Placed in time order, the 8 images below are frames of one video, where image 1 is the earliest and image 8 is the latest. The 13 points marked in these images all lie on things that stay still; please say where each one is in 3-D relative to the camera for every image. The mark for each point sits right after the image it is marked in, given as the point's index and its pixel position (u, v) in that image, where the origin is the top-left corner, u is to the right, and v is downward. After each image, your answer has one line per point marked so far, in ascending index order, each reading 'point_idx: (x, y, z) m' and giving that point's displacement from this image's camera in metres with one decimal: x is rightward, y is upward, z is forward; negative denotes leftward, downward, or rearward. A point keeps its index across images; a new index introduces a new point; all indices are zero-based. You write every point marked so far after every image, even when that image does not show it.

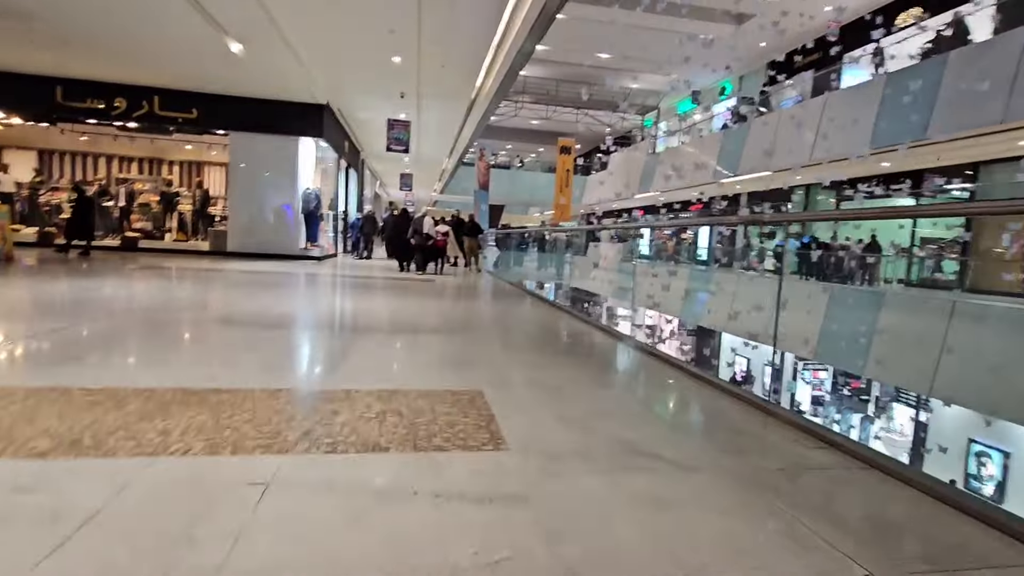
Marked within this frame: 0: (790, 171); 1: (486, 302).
0: (+4.8, +2.0, +8.8) m
1: (-0.3, -0.1, +5.3) m
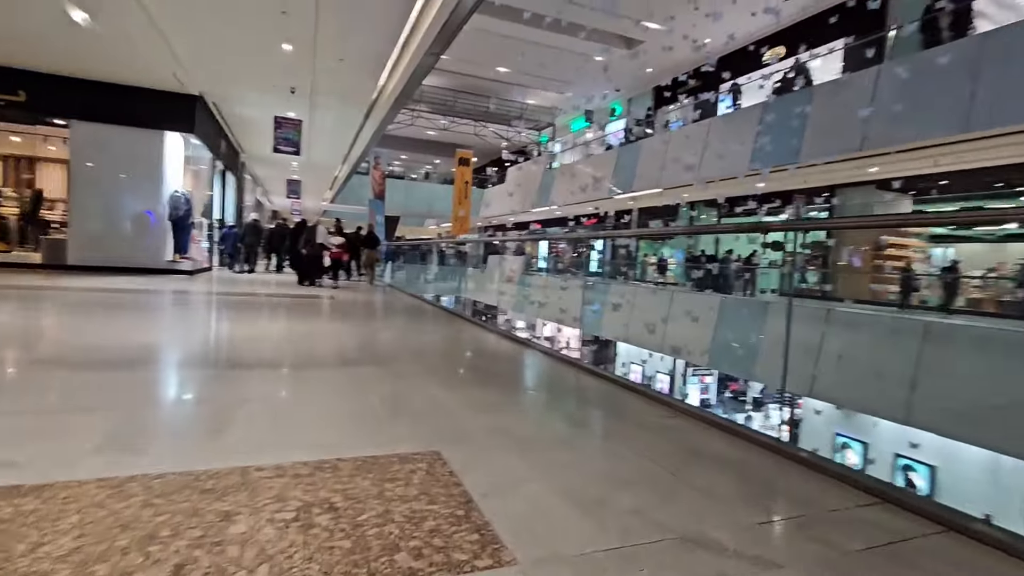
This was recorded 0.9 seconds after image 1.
0: (+3.0, +1.8, +9.4) m
1: (-1.2, -0.3, +4.9) m
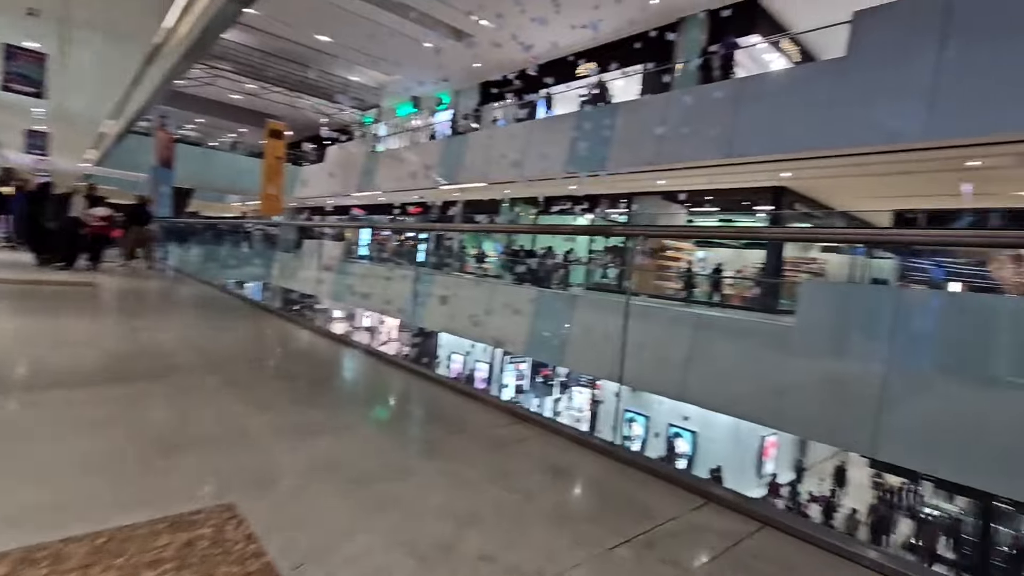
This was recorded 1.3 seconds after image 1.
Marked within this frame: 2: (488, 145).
0: (-0.2, +2.0, +9.7) m
1: (-2.7, -0.1, +4.1) m
2: (-0.3, +2.7, +9.6) m
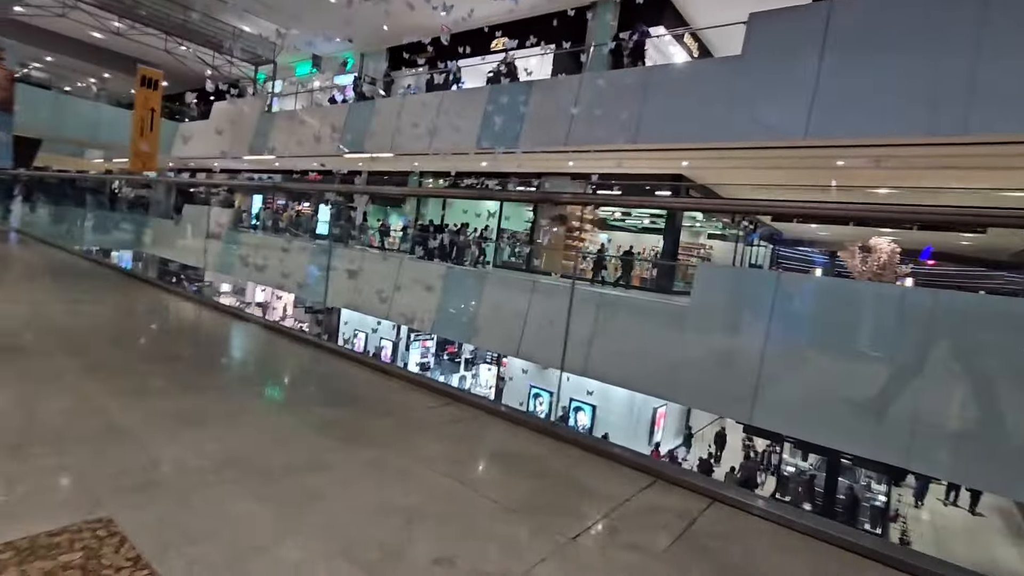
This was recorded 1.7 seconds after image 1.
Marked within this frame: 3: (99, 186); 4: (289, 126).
0: (-1.9, +2.4, +9.4) m
1: (-3.3, +0.1, +3.5) m
2: (-2.0, +3.2, +9.2) m
3: (-5.3, +1.3, +6.4) m
4: (-4.9, +3.6, +11.2) m
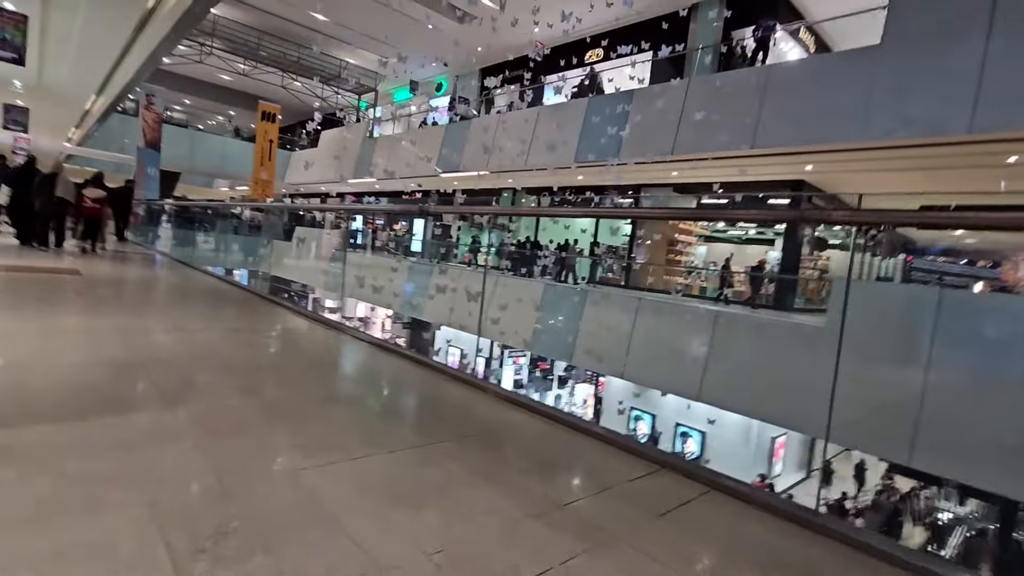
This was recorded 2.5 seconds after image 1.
0: (-0.1, +2.1, +9.4) m
1: (-2.5, -0.1, +3.8) m
2: (-0.3, +2.9, +9.2) m
3: (-4.0, +1.0, +7.0) m
4: (-2.8, +3.2, +11.8) m
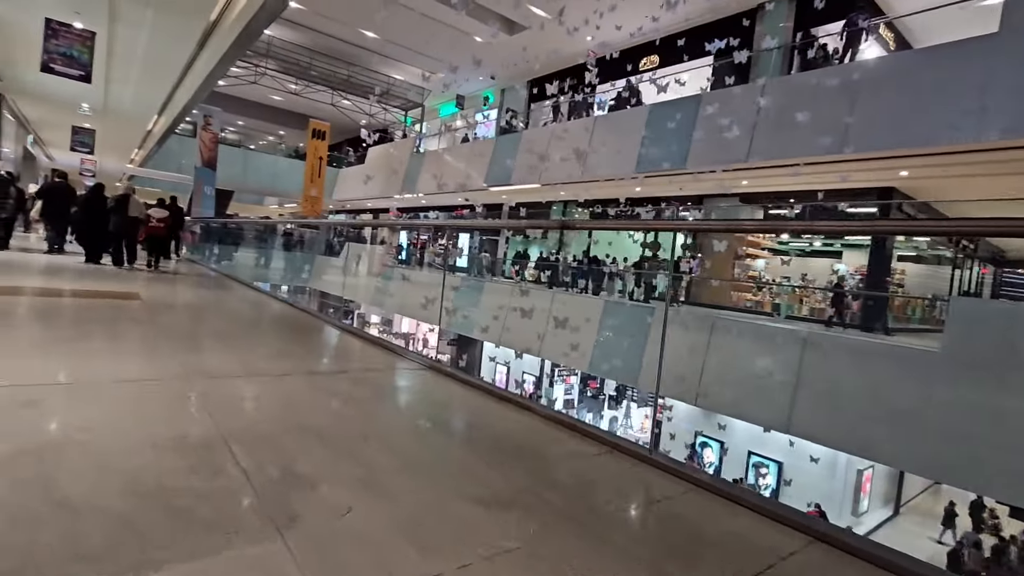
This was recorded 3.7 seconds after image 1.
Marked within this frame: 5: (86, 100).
0: (+0.8, +1.8, +9.1) m
1: (-2.0, -0.2, +3.6) m
2: (+0.6, +2.6, +9.0) m
3: (-3.2, +0.8, +6.9) m
4: (-1.7, +2.8, +11.7) m
5: (-7.4, +3.3, +8.9) m
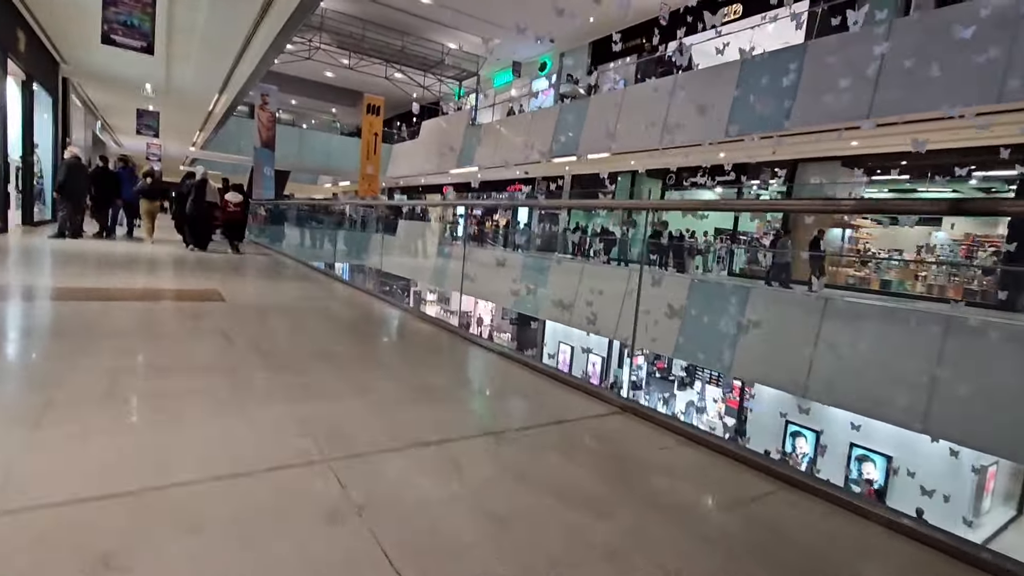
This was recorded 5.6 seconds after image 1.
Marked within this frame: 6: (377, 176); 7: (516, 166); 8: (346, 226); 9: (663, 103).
0: (+1.9, +2.2, +8.5) m
1: (-1.4, -0.1, +3.4) m
2: (+1.7, +3.0, +8.3) m
3: (-2.3, +1.0, +6.7) m
4: (-0.4, +3.3, +11.2) m
5: (-6.3, +3.6, +8.9) m
6: (-3.0, +2.5, +11.4) m
7: (+0.2, +2.6, +10.7) m
8: (-1.9, +0.7, +6.4) m
9: (+2.2, +2.8, +7.7) m
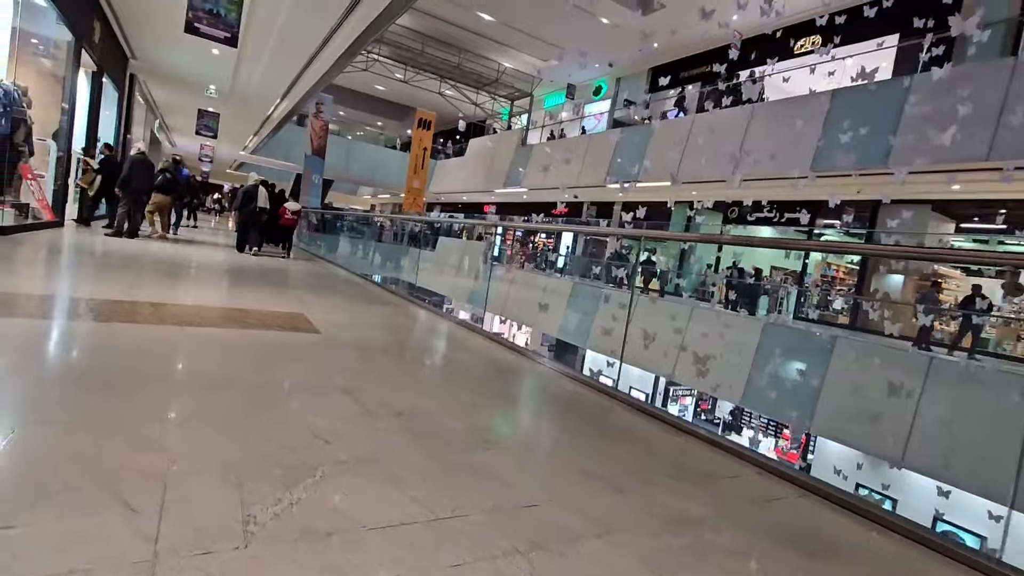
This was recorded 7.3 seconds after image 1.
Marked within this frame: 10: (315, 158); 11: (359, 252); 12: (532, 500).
0: (+2.7, +1.6, +8.1) m
1: (-0.8, -0.2, +3.0) m
2: (+2.6, +2.4, +8.0) m
3: (-1.6, +0.8, +6.5) m
4: (+0.7, +2.8, +11.0) m
5: (-5.3, +3.5, +8.9) m
6: (-1.9, +2.1, +11.2) m
7: (+1.2, +2.0, +10.4) m
8: (-1.2, +0.5, +6.1) m
9: (+3.1, +2.2, +7.3) m
10: (-3.9, +2.6, +10.2) m
11: (-1.8, +0.4, +6.8) m
12: (0.0, -0.5, +1.2) m
